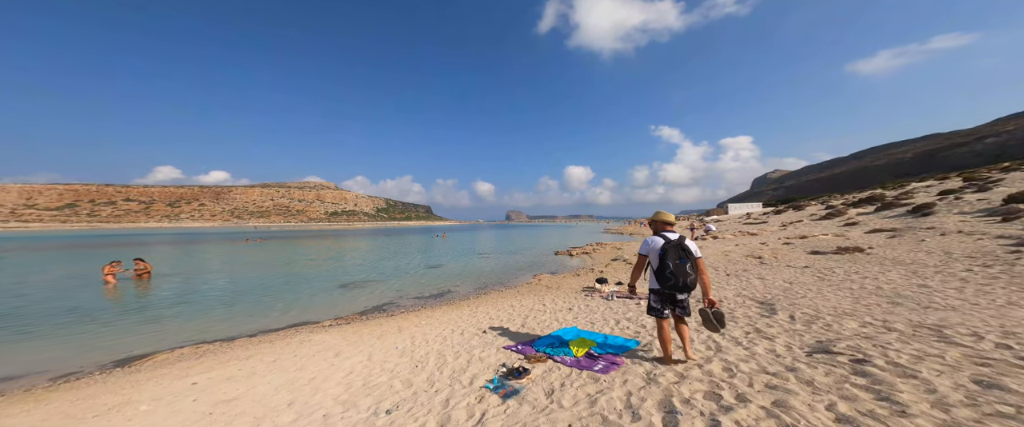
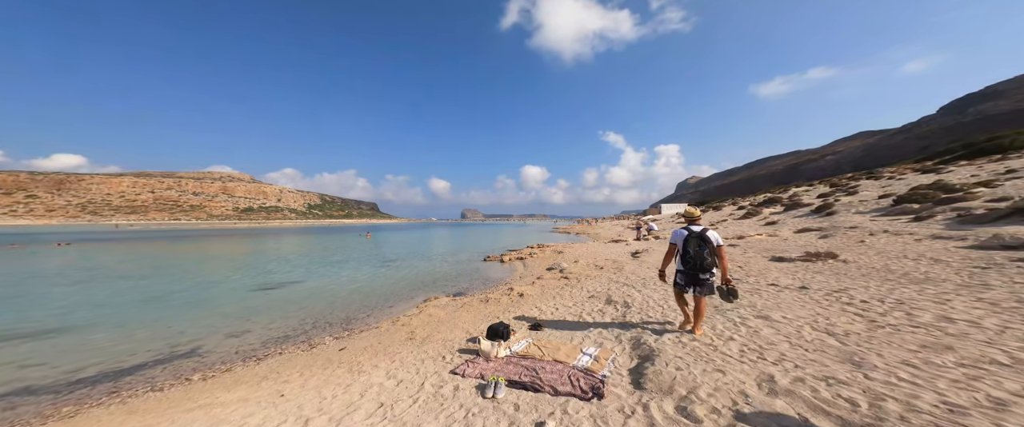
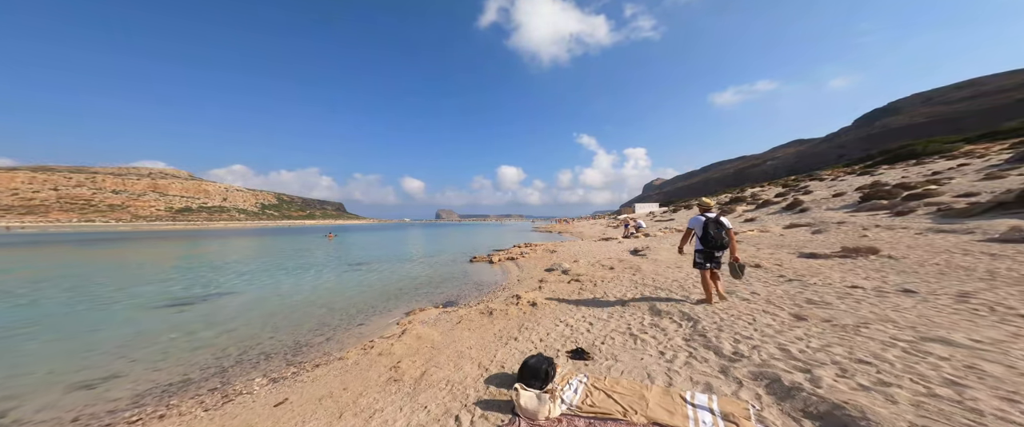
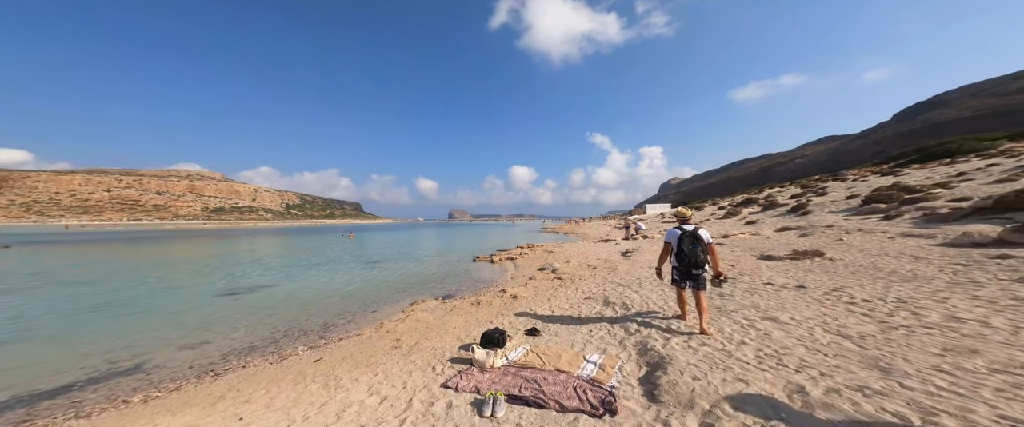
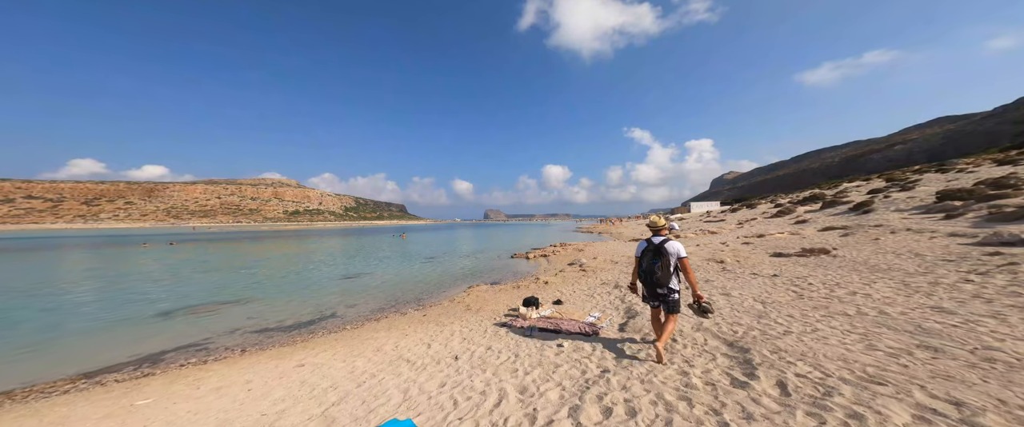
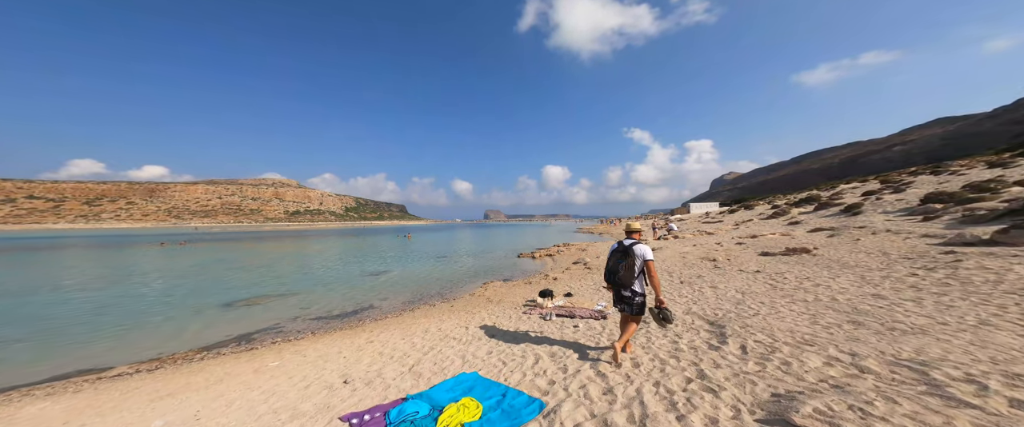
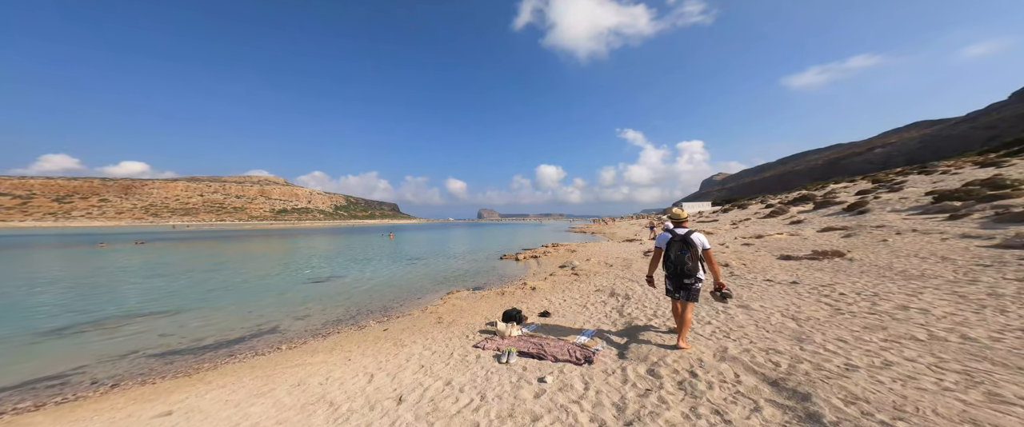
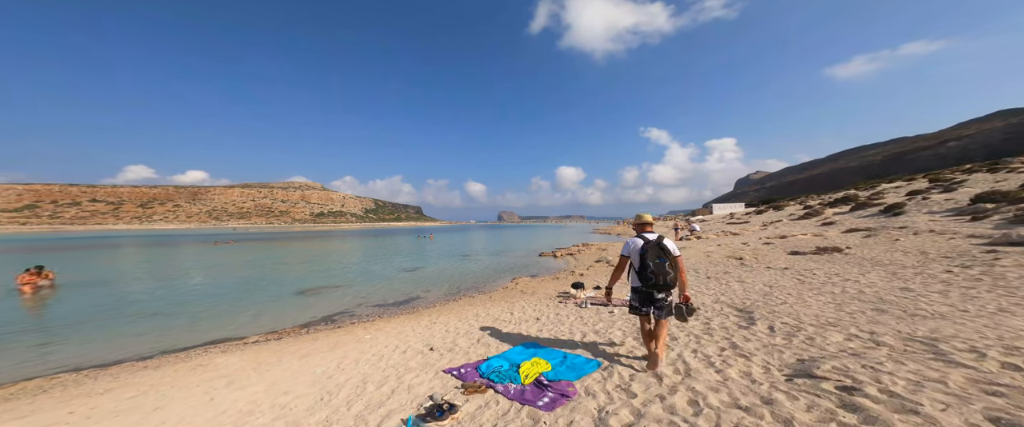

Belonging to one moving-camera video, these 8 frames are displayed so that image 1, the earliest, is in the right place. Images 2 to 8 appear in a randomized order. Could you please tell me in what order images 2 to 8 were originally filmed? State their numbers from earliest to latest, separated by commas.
8, 6, 5, 7, 2, 4, 3
